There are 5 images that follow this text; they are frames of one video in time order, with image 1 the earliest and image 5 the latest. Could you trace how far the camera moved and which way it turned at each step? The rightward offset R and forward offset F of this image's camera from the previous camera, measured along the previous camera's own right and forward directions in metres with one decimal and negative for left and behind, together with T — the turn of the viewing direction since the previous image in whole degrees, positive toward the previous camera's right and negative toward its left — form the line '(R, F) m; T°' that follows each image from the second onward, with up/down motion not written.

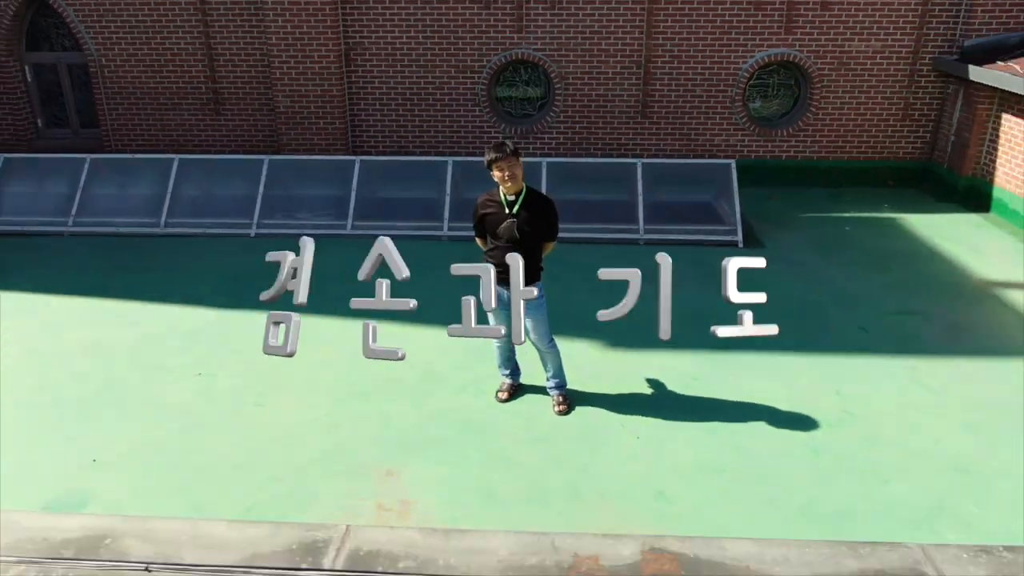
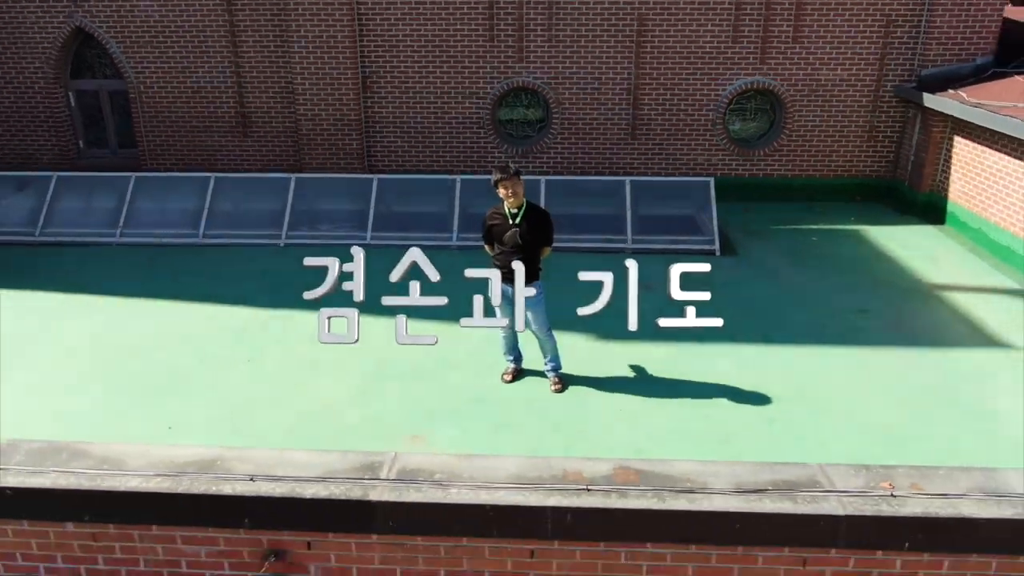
(0.0, -0.9) m; 0°
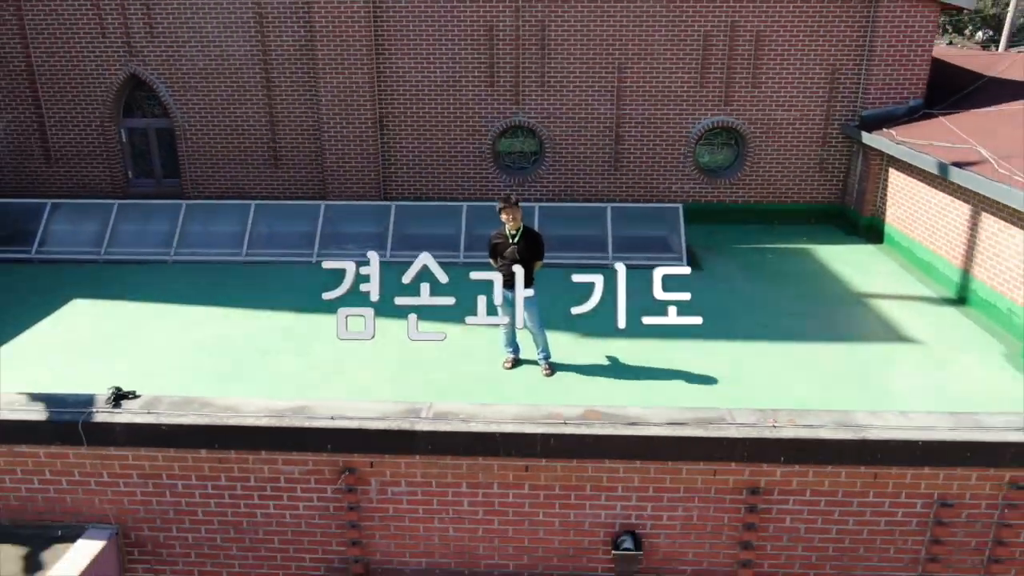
(0.0, -1.4) m; 0°
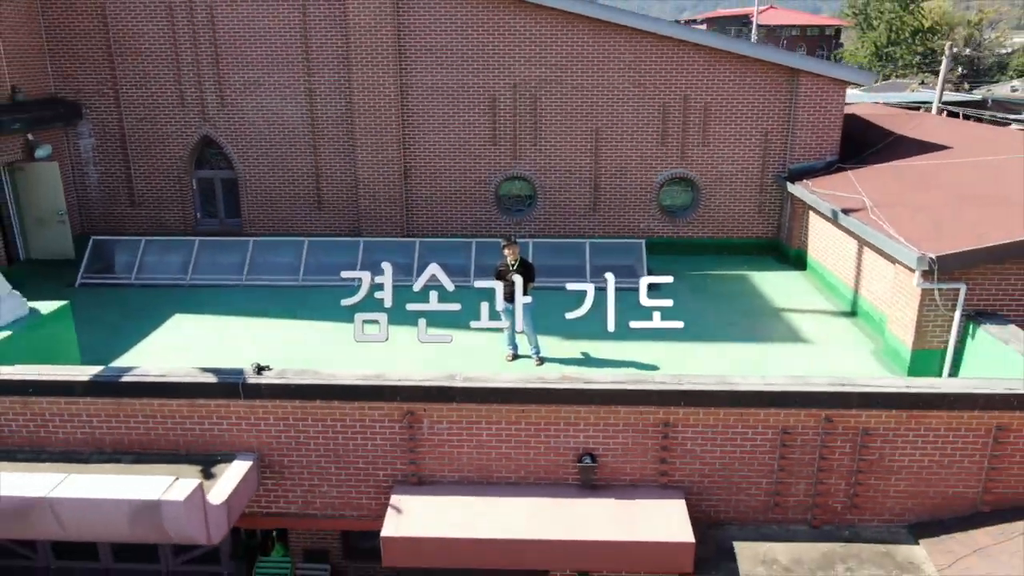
(0.0, -2.6) m; 0°
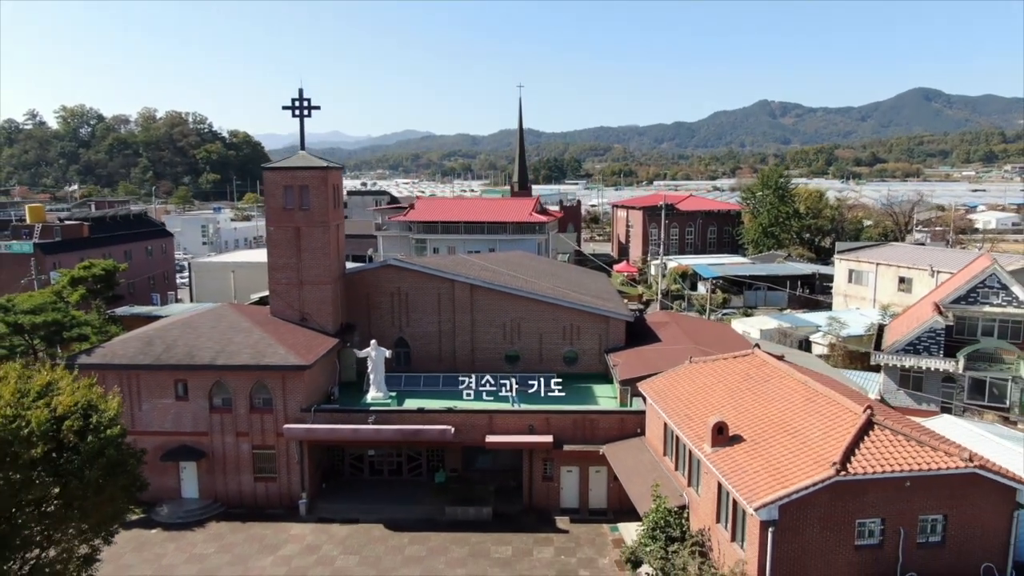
(-0.6, -24.8) m; +1°
